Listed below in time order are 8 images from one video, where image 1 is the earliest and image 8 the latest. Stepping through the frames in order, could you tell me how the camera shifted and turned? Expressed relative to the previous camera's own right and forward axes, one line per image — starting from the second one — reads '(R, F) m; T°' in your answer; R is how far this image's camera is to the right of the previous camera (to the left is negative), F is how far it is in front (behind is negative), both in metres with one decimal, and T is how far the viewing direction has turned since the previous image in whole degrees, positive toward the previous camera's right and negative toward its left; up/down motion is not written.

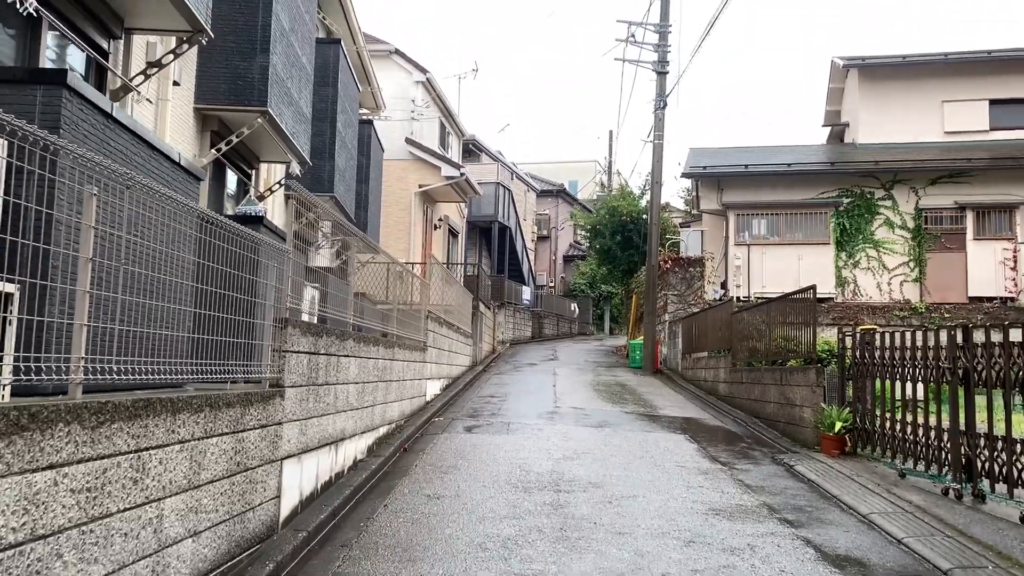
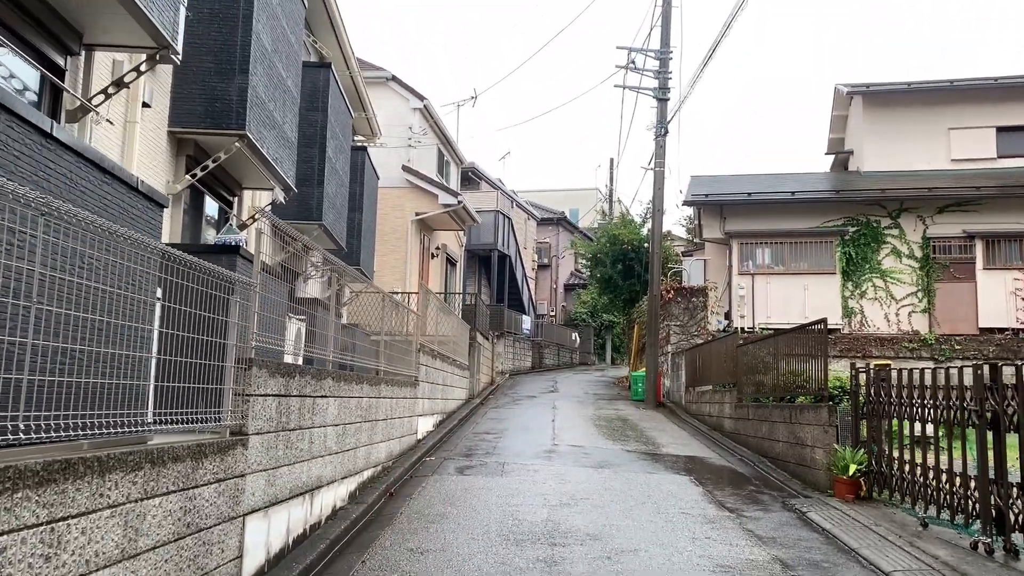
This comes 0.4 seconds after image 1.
(+0.1, +0.4) m; 0°
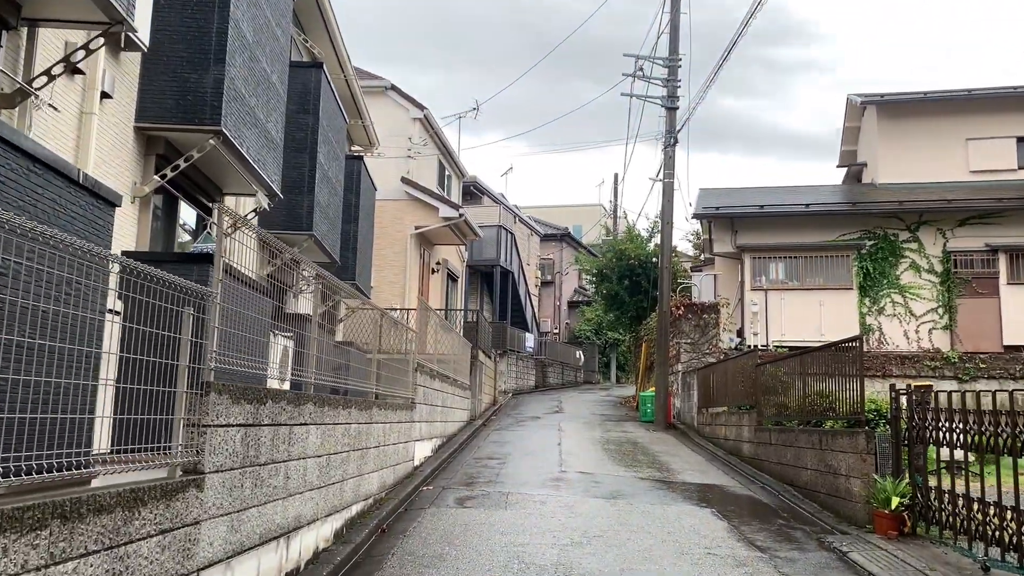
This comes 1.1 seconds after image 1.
(0.0, +0.7) m; 0°
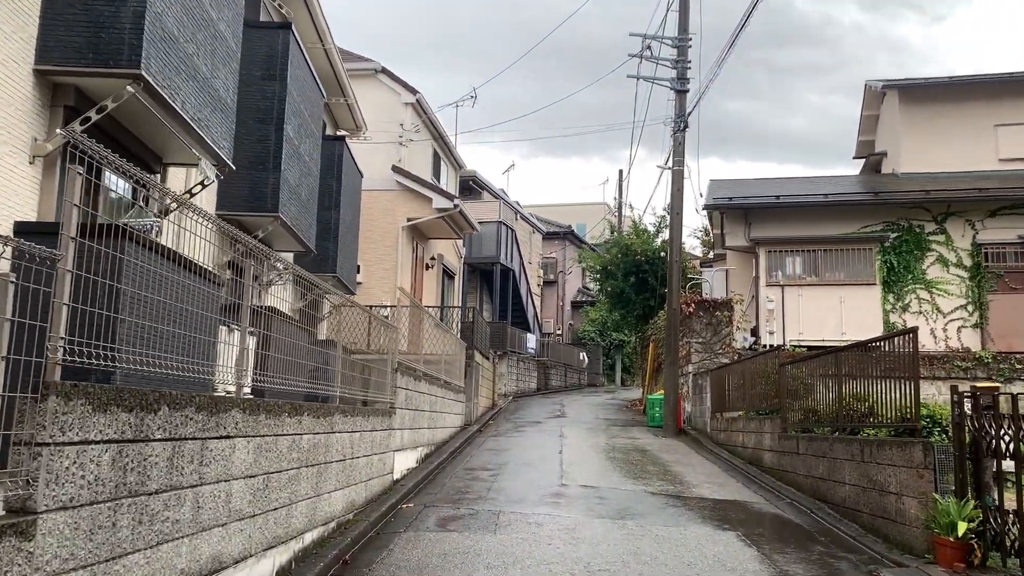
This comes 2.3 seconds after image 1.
(+0.1, +1.1) m; 0°
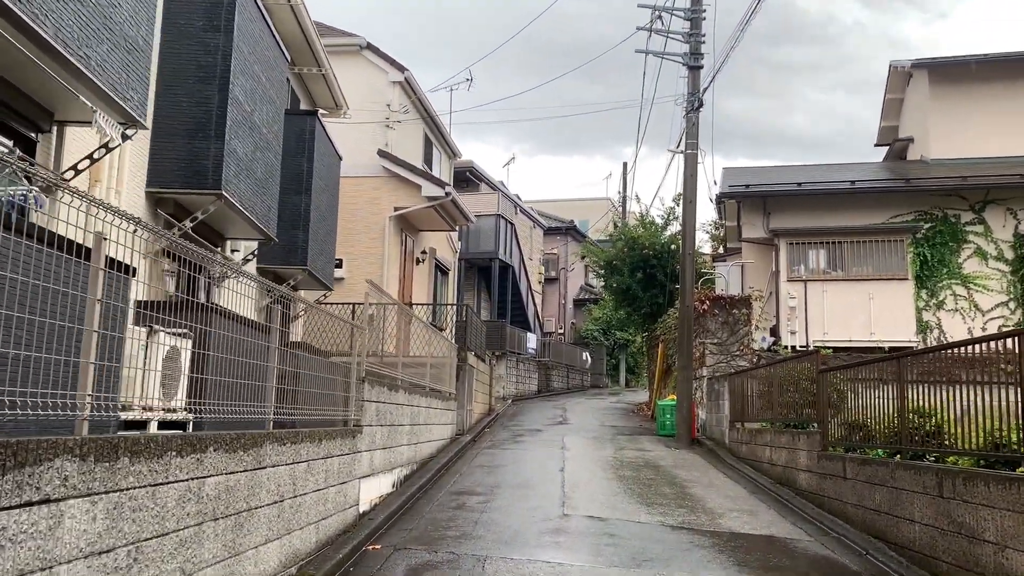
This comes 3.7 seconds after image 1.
(+0.1, +1.3) m; 0°
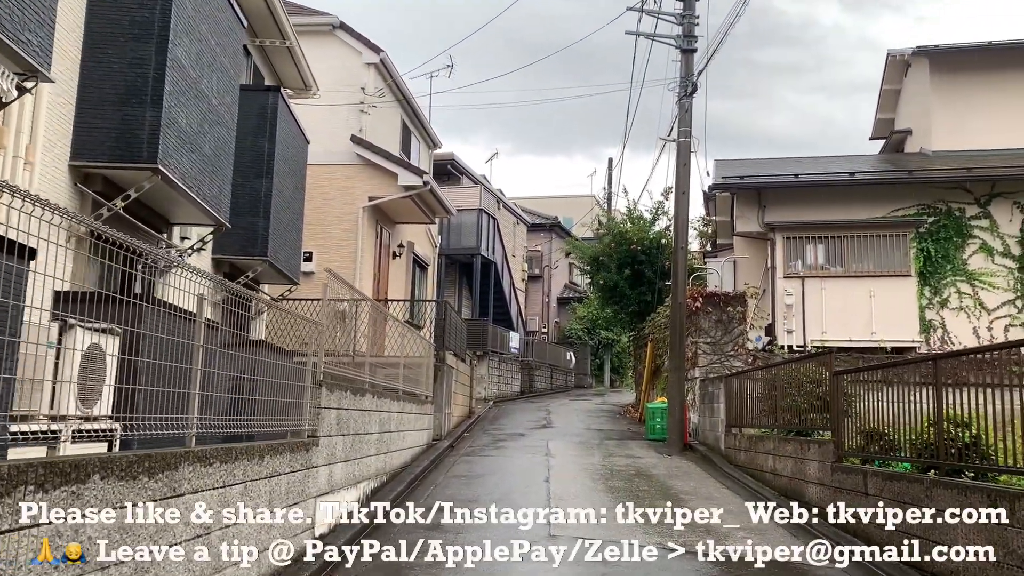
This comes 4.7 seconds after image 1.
(0.0, +0.8) m; +1°
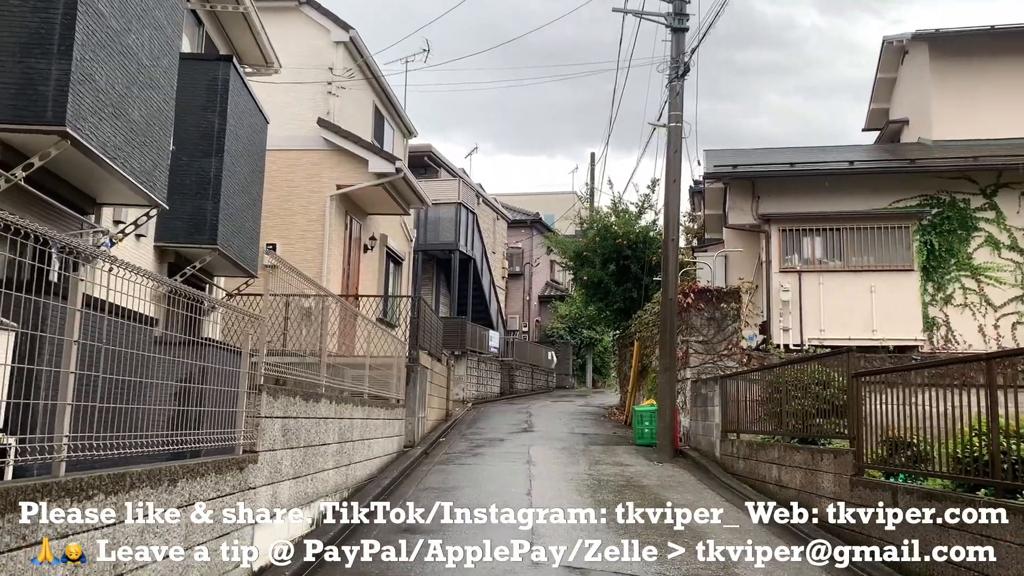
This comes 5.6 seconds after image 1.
(0.0, +0.9) m; +1°
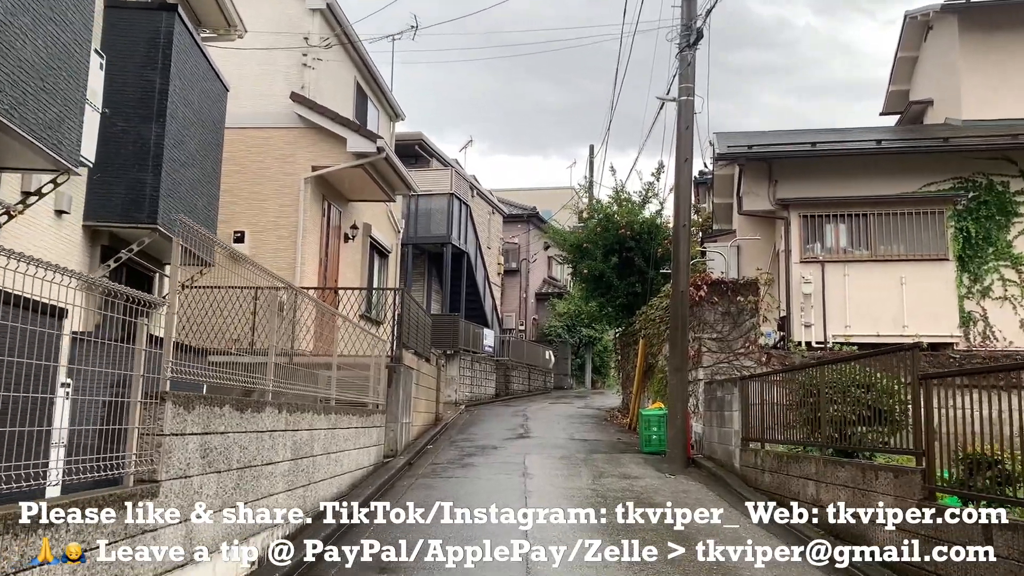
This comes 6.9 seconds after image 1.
(0.0, +1.2) m; 0°
